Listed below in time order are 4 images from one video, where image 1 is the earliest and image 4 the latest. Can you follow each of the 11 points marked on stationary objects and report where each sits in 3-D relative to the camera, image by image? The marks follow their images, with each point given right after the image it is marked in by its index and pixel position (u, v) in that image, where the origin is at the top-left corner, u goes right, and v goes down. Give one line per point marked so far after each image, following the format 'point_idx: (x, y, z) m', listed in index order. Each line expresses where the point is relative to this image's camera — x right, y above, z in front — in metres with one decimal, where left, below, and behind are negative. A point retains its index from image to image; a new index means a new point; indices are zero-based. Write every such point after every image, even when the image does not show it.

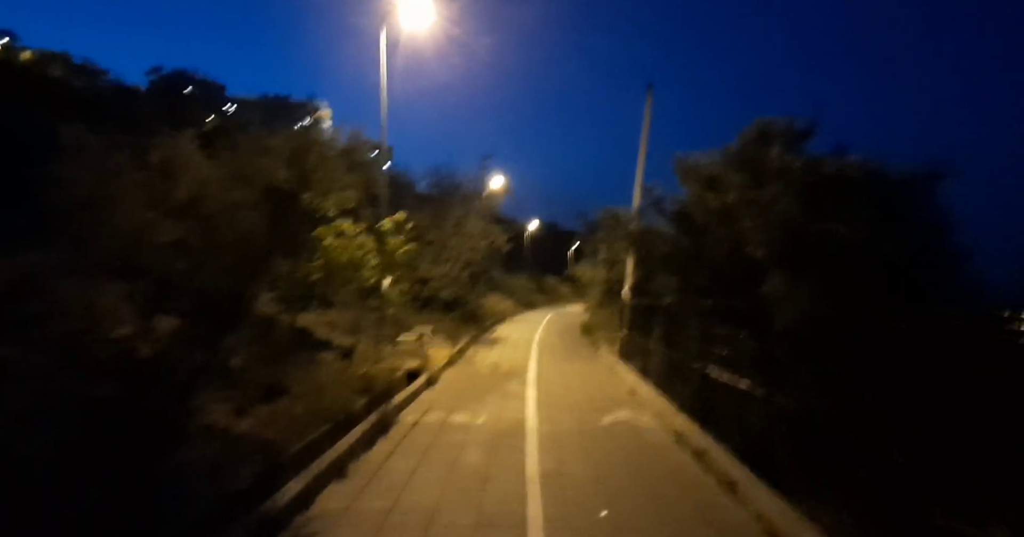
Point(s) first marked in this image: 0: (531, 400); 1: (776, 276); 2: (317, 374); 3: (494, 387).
0: (+0.4, -2.8, +11.8) m
1: (+3.7, -0.1, +7.8) m
2: (-4.1, -2.2, +11.5) m
3: (-0.4, -2.9, +13.5) m
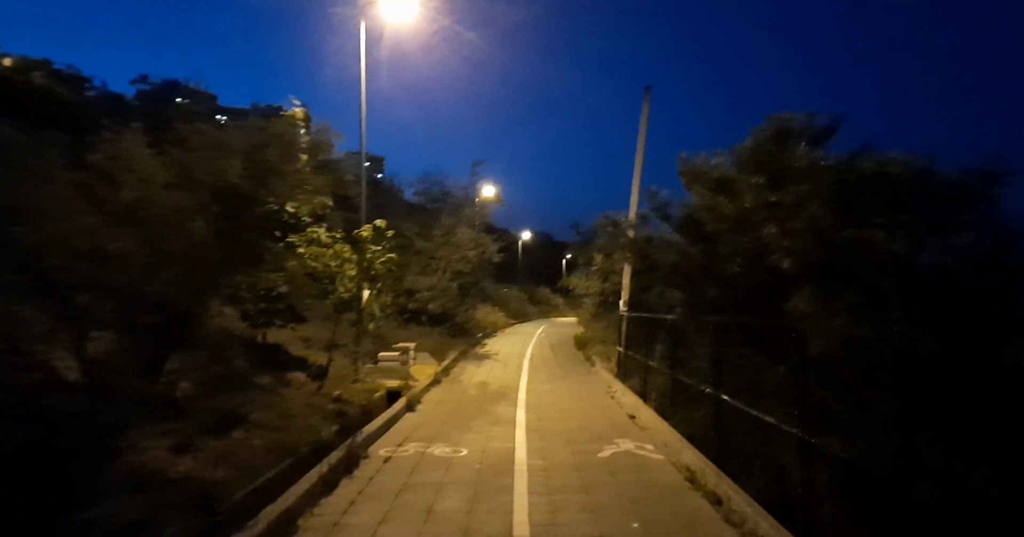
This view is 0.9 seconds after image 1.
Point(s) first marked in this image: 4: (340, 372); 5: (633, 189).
0: (+0.2, -3.0, +10.6) m
1: (+3.5, -0.2, +6.7) m
2: (-4.3, -2.4, +10.4) m
3: (-0.7, -3.1, +12.3) m
4: (-4.3, -2.6, +13.9) m
5: (+3.8, +2.5, +17.5) m
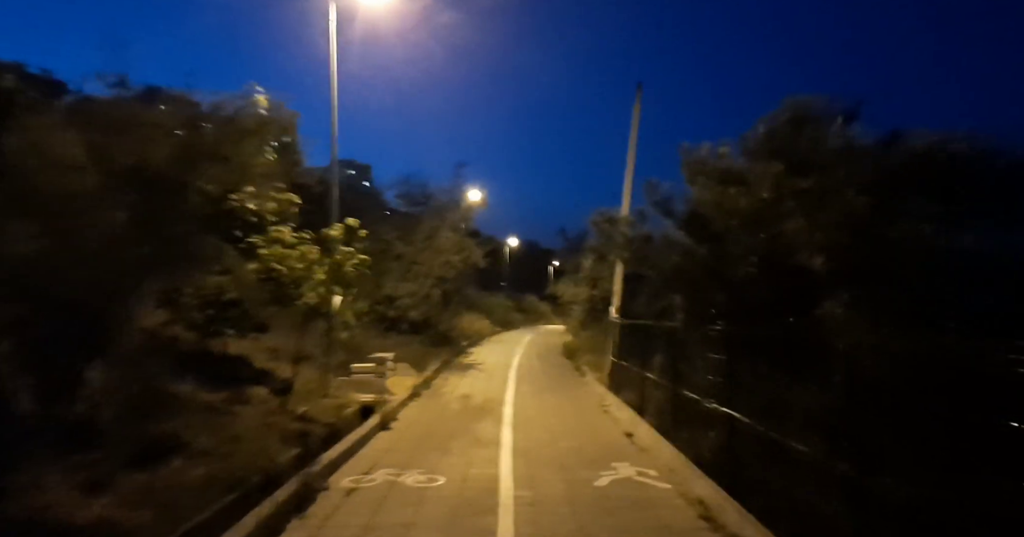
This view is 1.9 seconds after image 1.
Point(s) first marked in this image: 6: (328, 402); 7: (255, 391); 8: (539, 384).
0: (-0.1, -3.1, +9.5) m
1: (+3.4, -0.2, +5.7) m
2: (-4.5, -2.5, +9.1) m
3: (-1.0, -3.2, +11.2) m
4: (-4.6, -2.7, +12.7) m
5: (+3.4, +2.4, +16.5) m
6: (-4.0, -2.9, +12.1) m
7: (-5.1, -2.4, +11.0) m
8: (+0.8, -3.6, +17.1) m
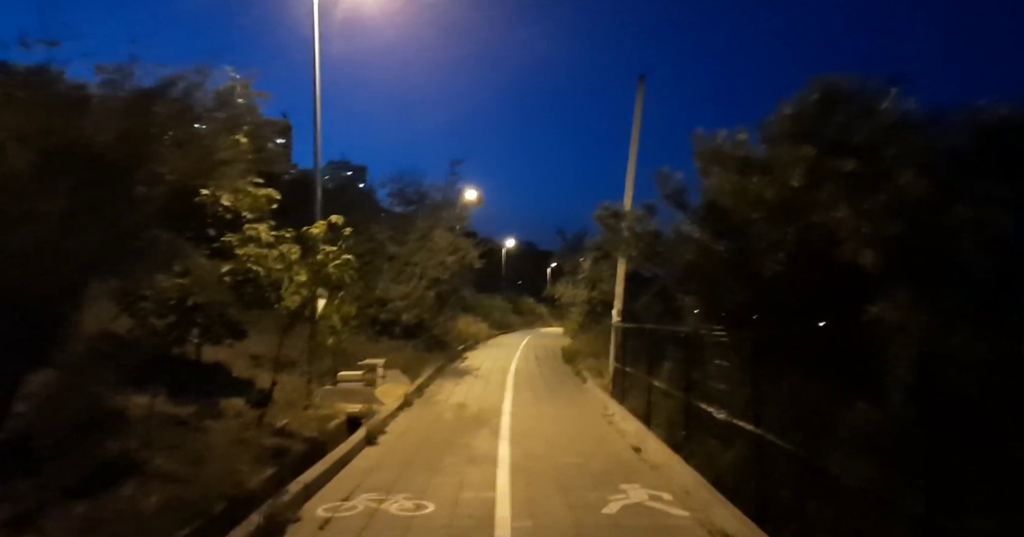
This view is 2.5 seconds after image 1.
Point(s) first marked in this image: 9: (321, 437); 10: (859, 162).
0: (-0.1, -3.1, +8.7) m
1: (+3.3, -0.2, +4.9) m
2: (-4.6, -2.5, +8.3) m
3: (-1.1, -3.2, +10.3) m
4: (-4.7, -2.7, +11.8) m
5: (+3.3, +2.4, +15.7) m
6: (-4.1, -2.9, +11.2) m
7: (-5.2, -2.4, +10.2) m
8: (+0.8, -3.6, +16.2) m
9: (-3.5, -3.0, +10.0) m
10: (+3.5, +1.1, +5.6) m
